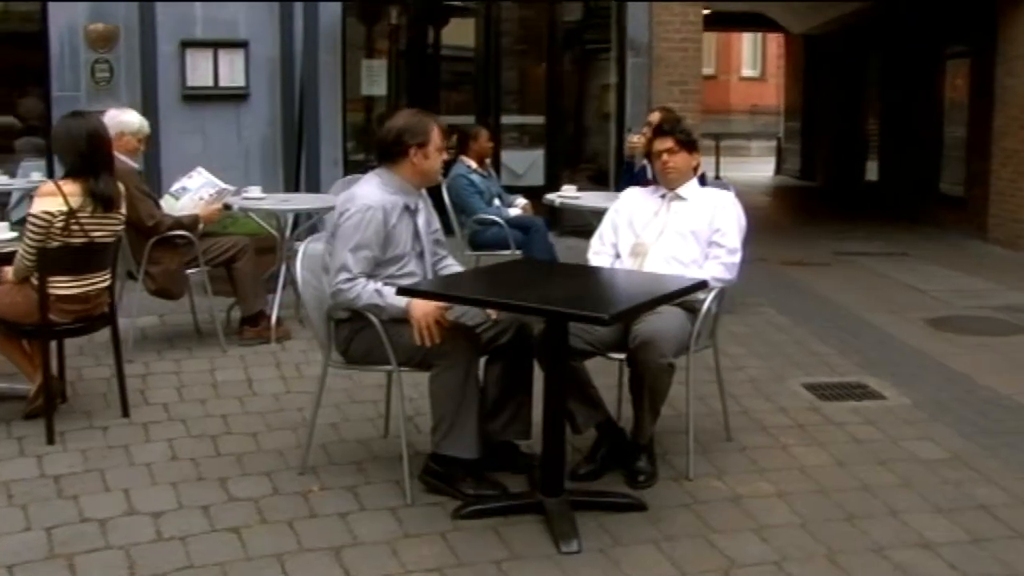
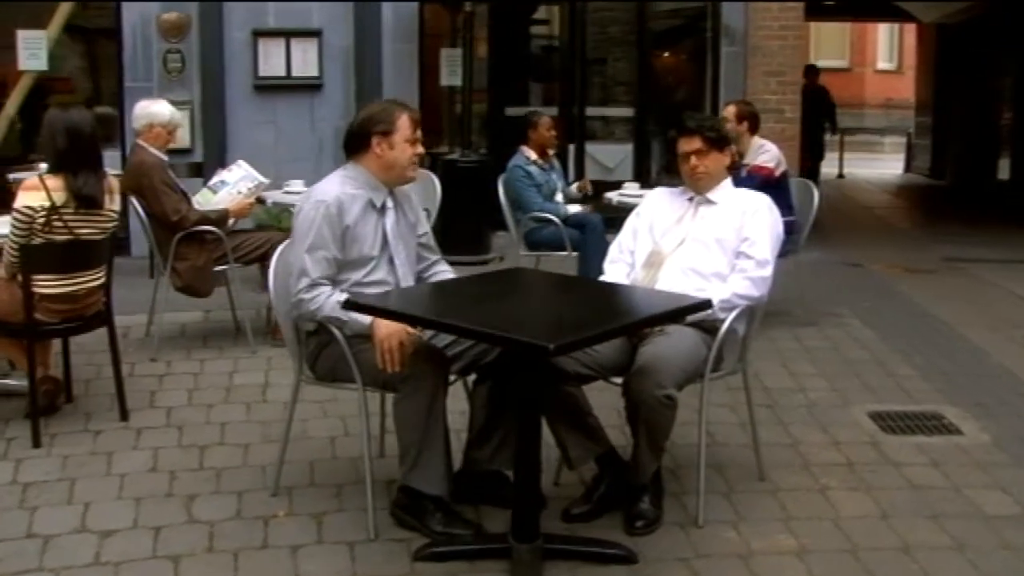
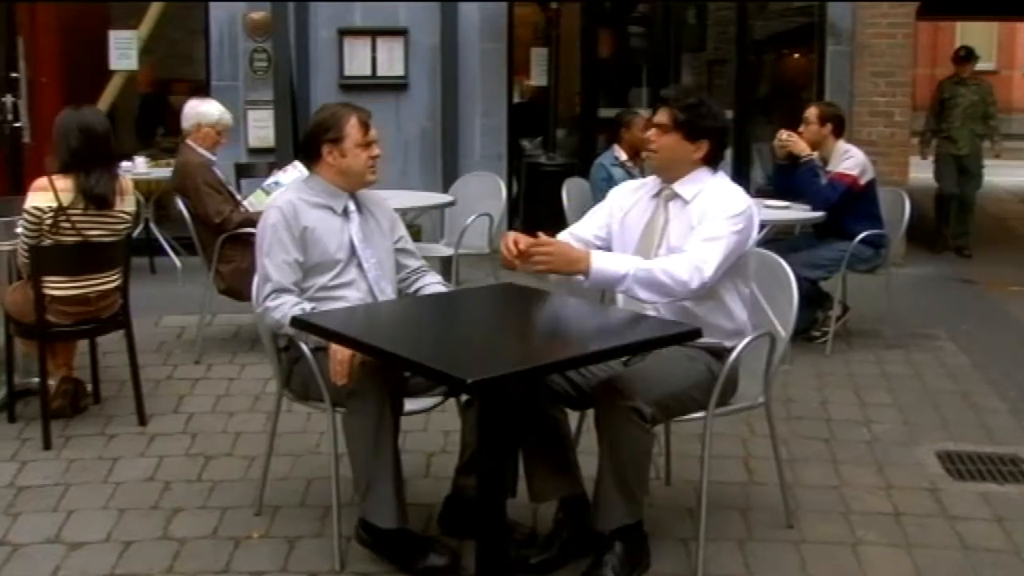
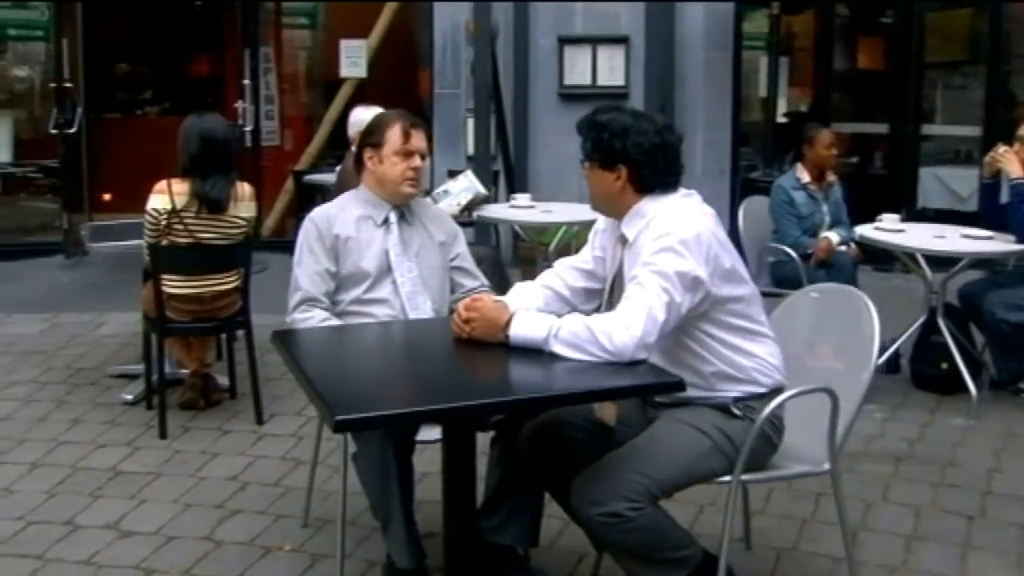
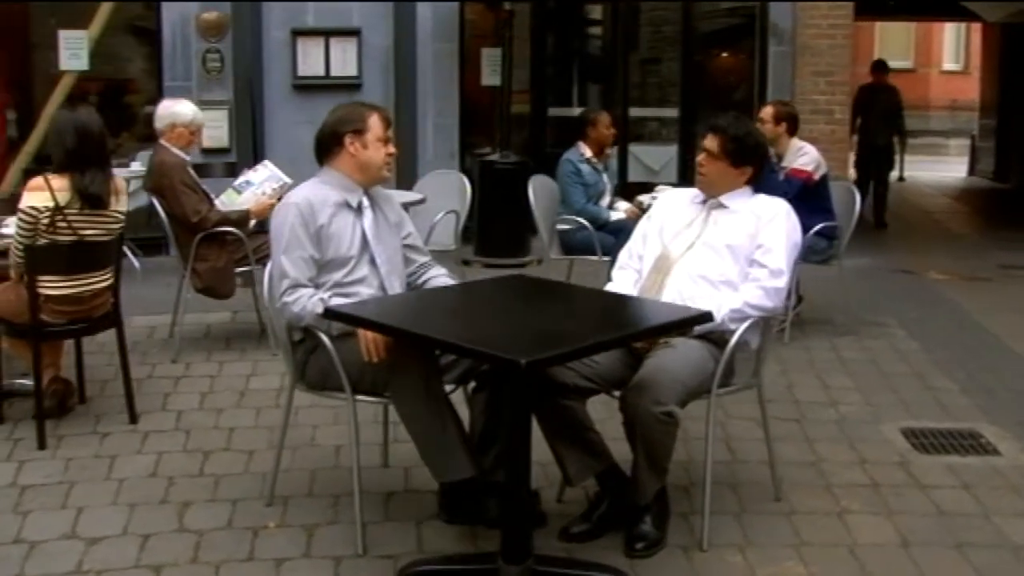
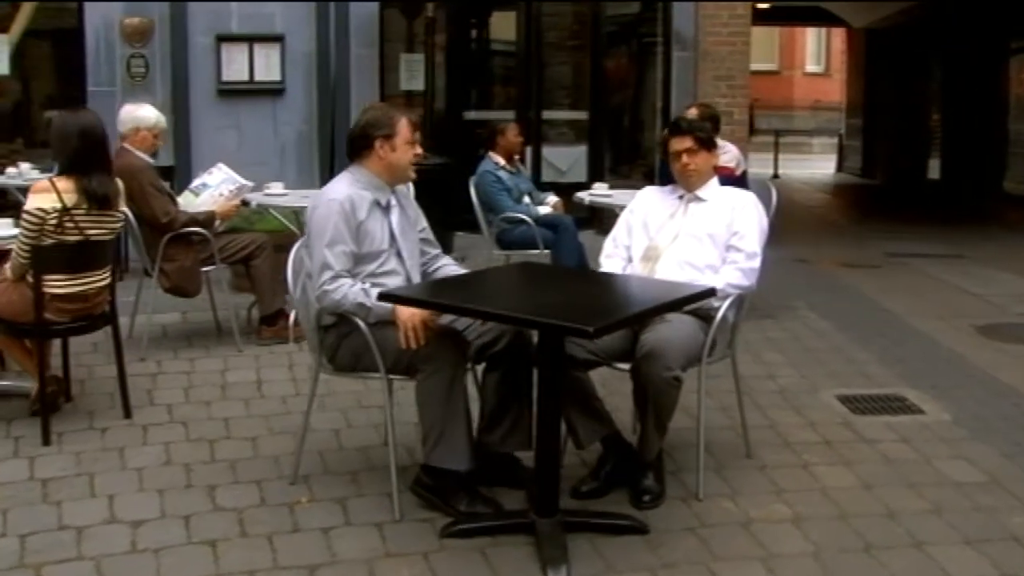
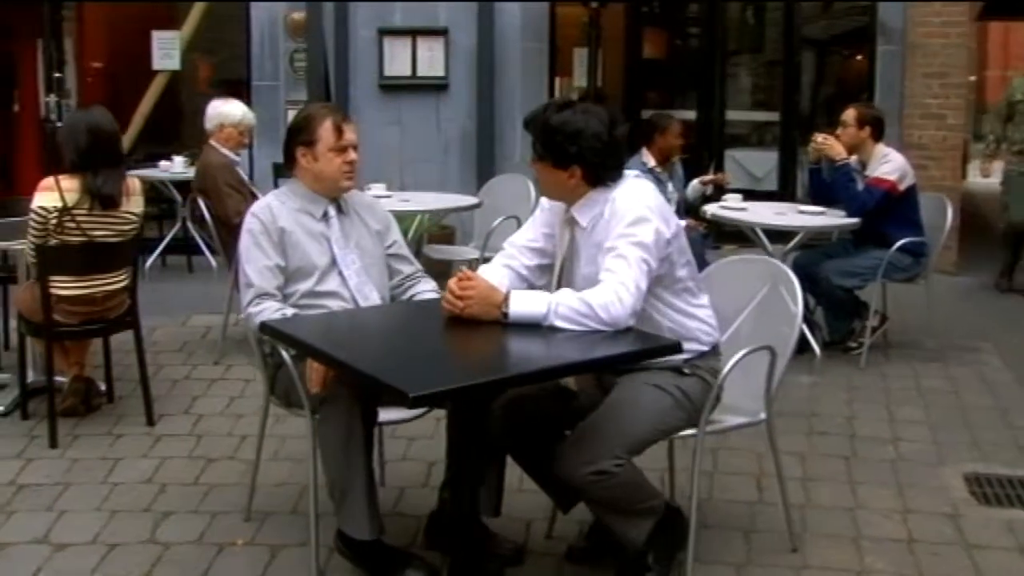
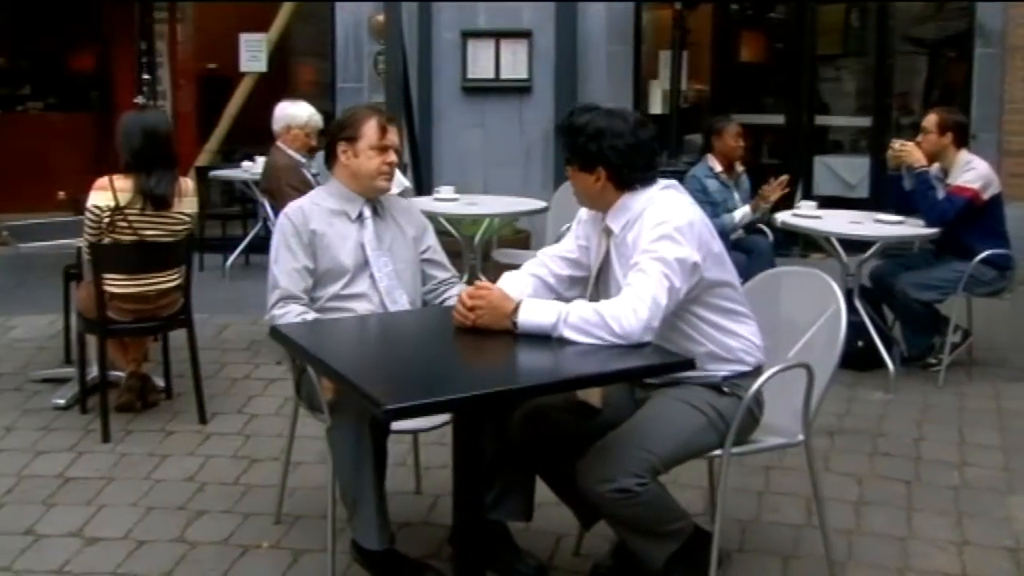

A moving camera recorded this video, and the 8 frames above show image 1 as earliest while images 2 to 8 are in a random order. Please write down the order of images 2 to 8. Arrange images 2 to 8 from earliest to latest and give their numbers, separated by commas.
6, 2, 5, 3, 7, 8, 4
